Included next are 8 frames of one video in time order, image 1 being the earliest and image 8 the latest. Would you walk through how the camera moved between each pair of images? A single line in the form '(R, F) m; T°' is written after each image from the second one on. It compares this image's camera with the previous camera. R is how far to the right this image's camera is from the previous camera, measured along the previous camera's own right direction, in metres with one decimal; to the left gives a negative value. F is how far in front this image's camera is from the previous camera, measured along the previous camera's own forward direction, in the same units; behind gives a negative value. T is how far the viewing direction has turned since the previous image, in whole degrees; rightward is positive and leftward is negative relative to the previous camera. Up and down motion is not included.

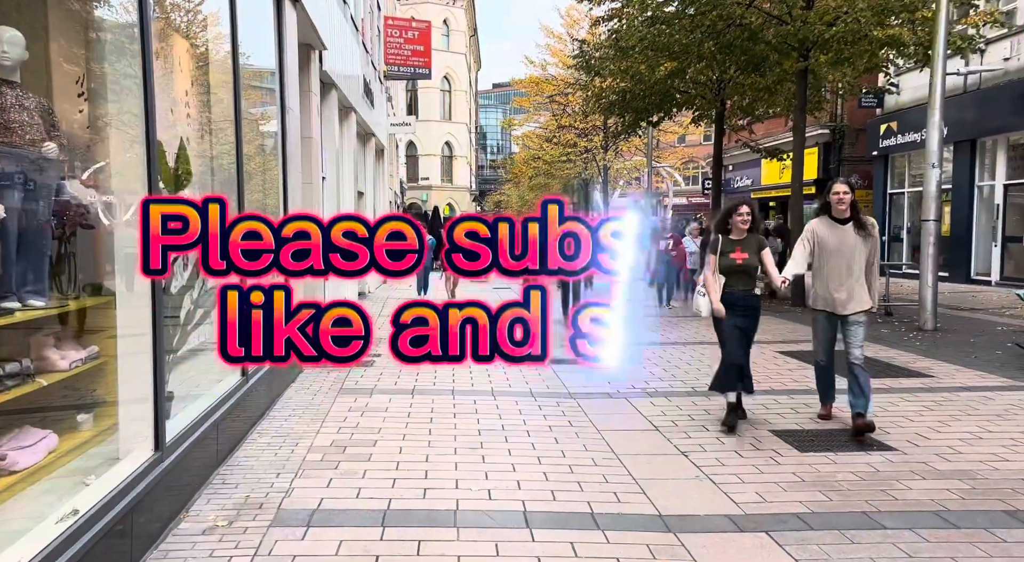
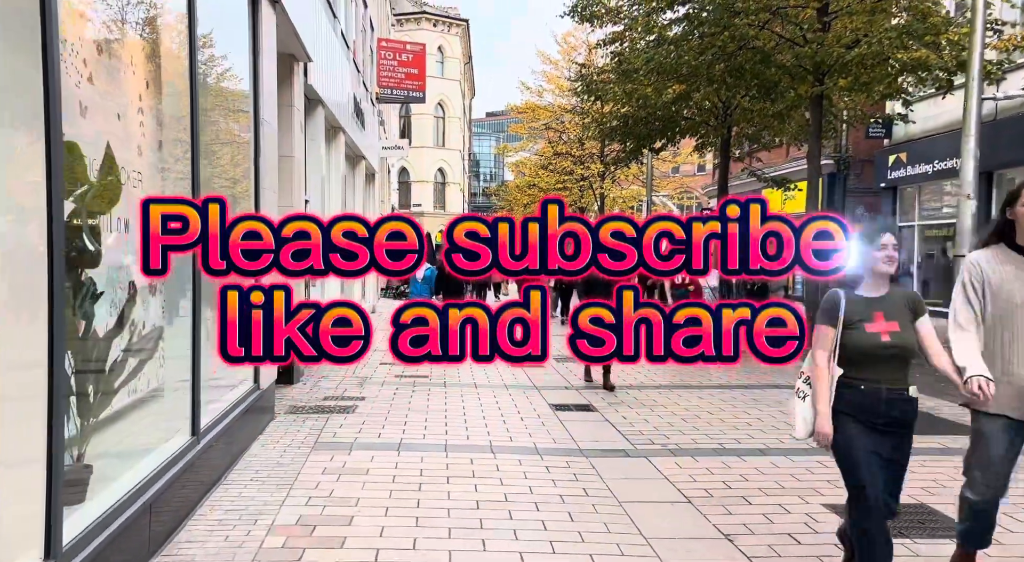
(-0.1, +1.0) m; +1°
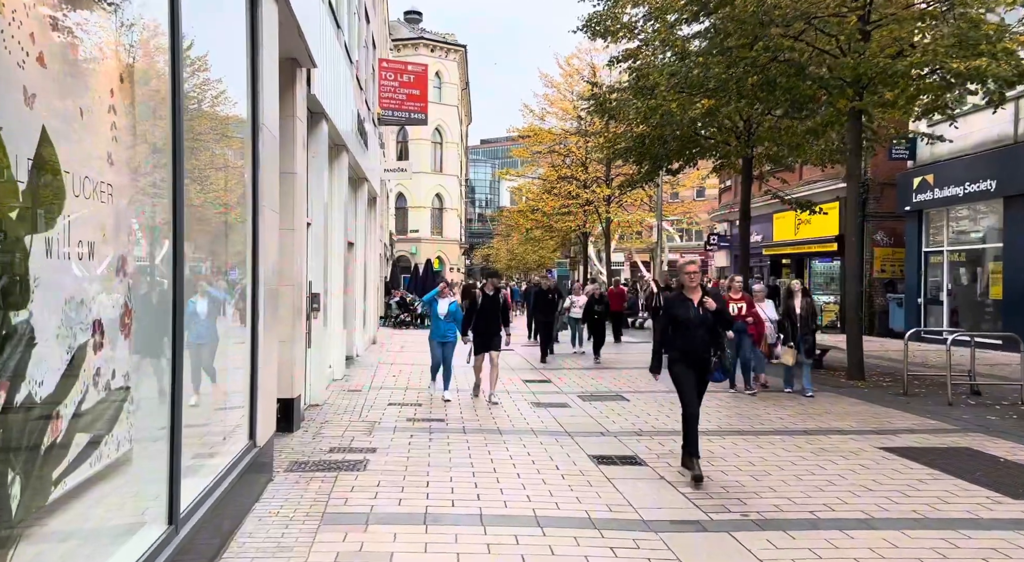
(-0.3, +1.2) m; 0°
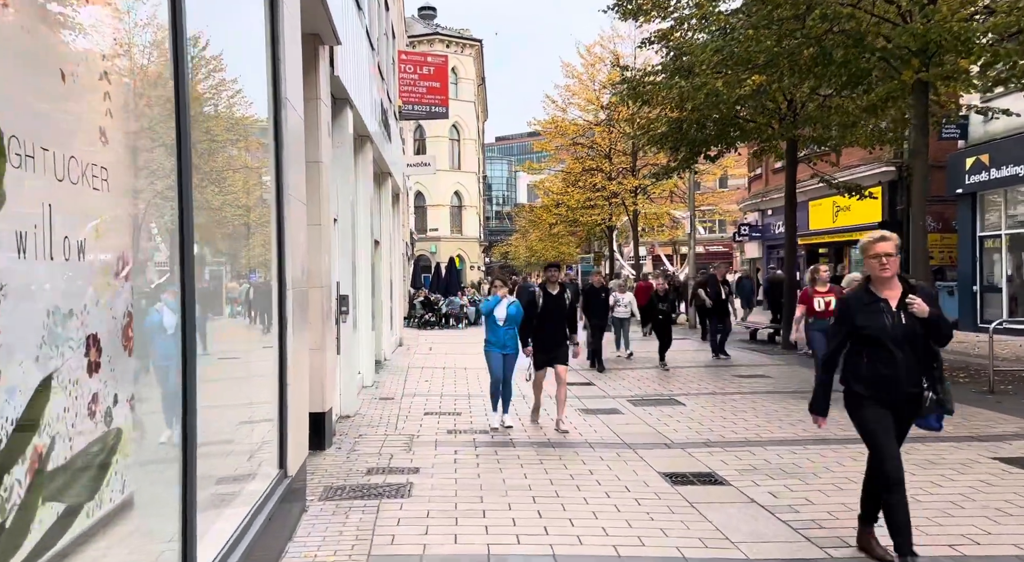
(-0.3, +0.9) m; -1°
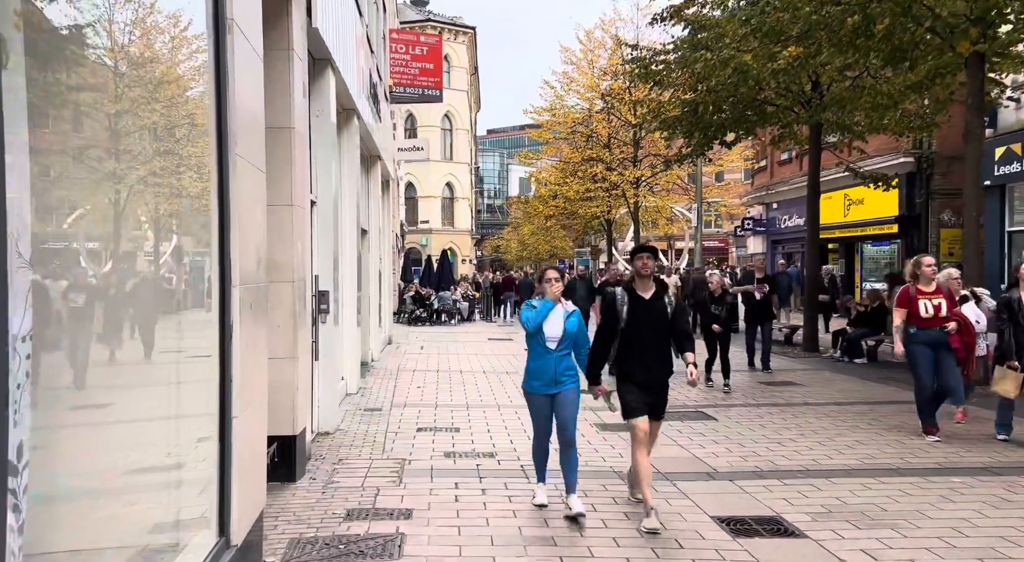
(-0.2, +1.4) m; +1°
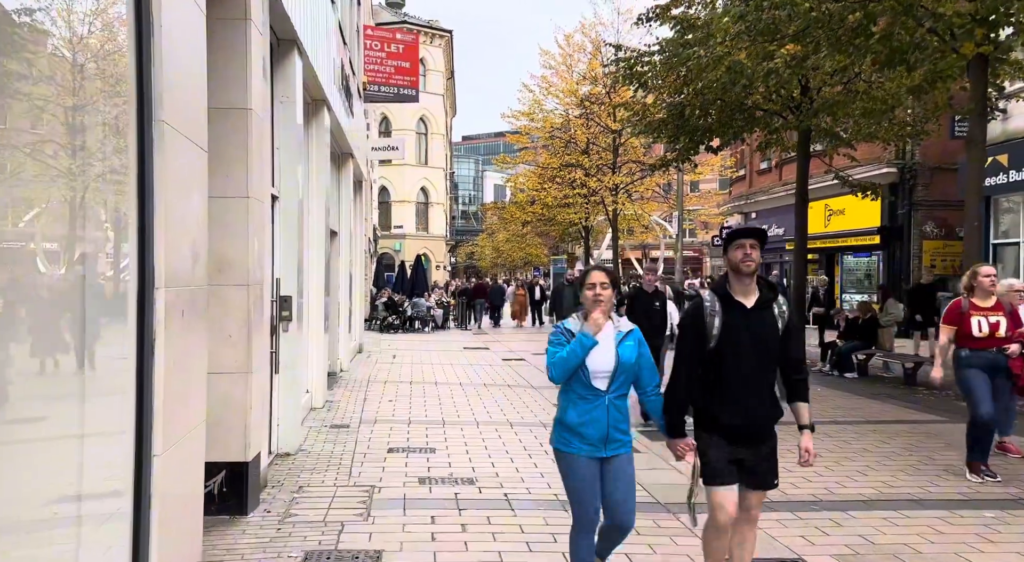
(-0.1, +0.8) m; +2°
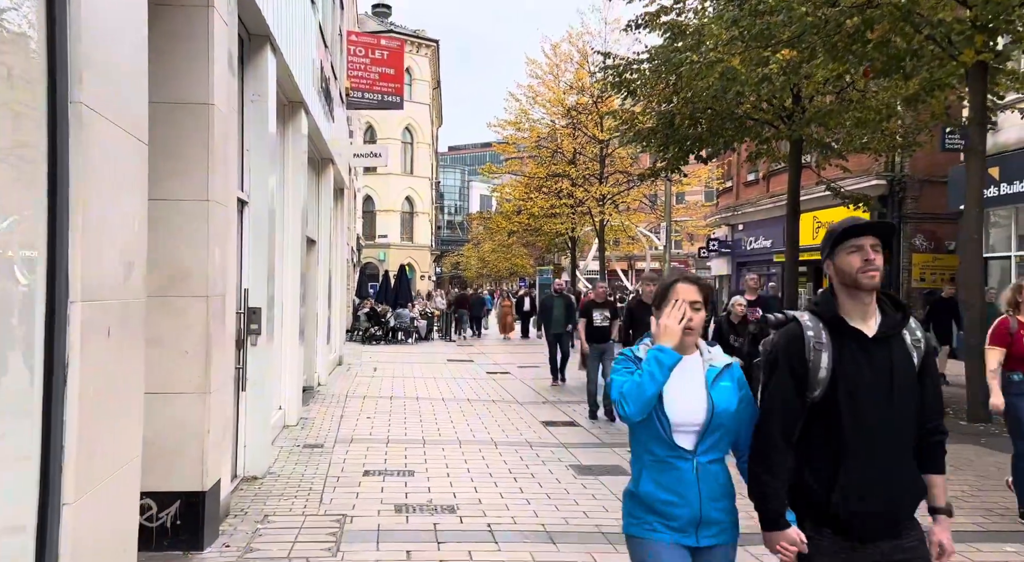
(0.0, +0.5) m; +1°
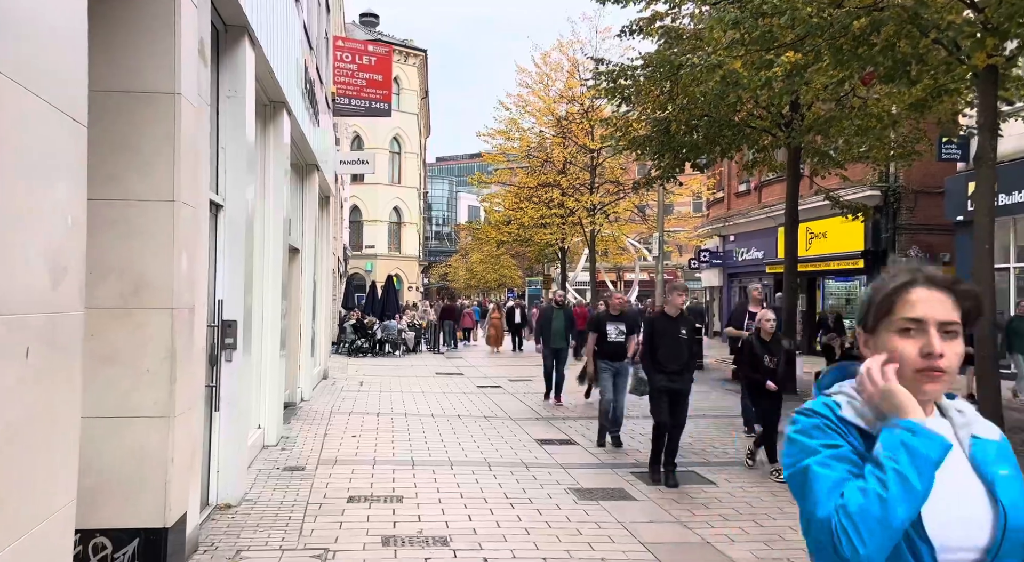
(-0.1, +0.5) m; +1°
